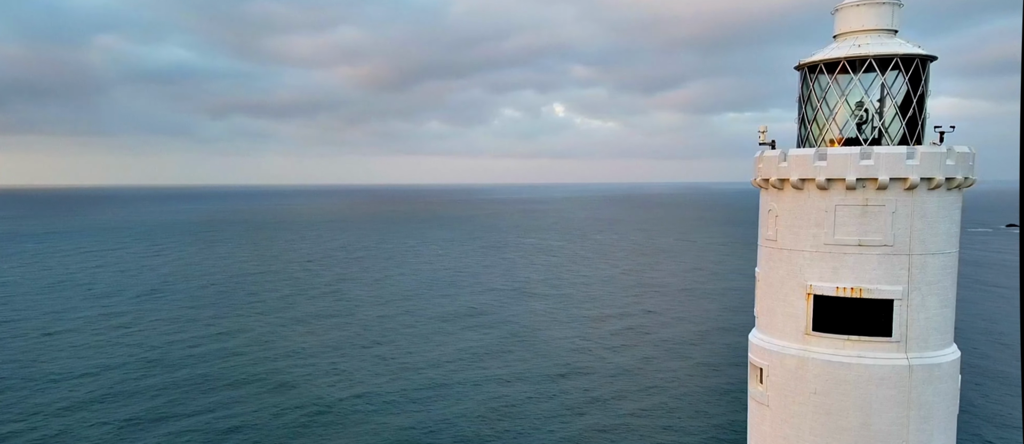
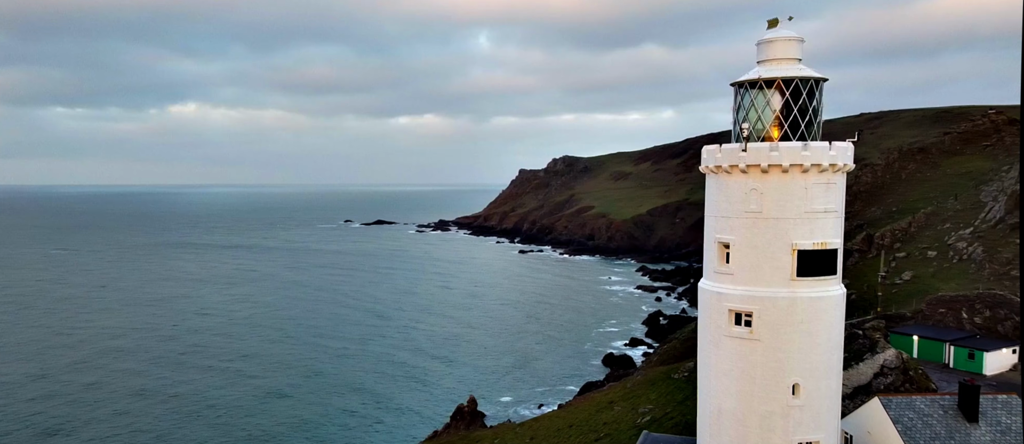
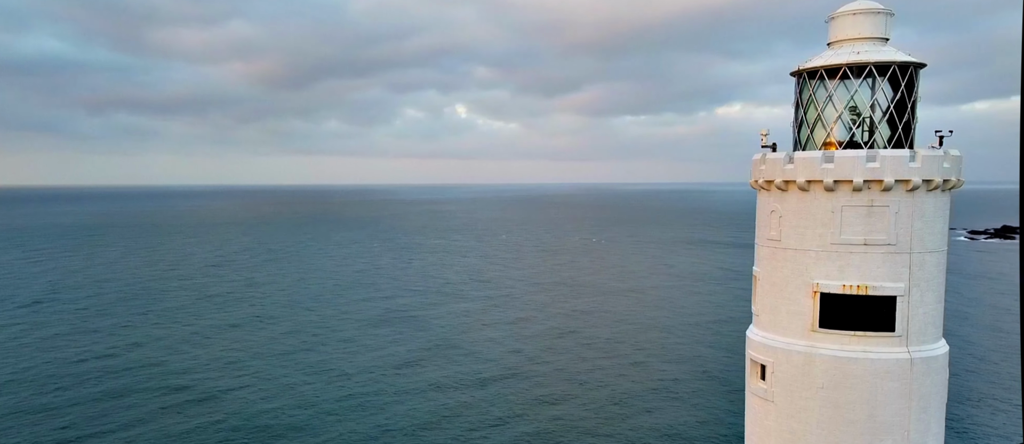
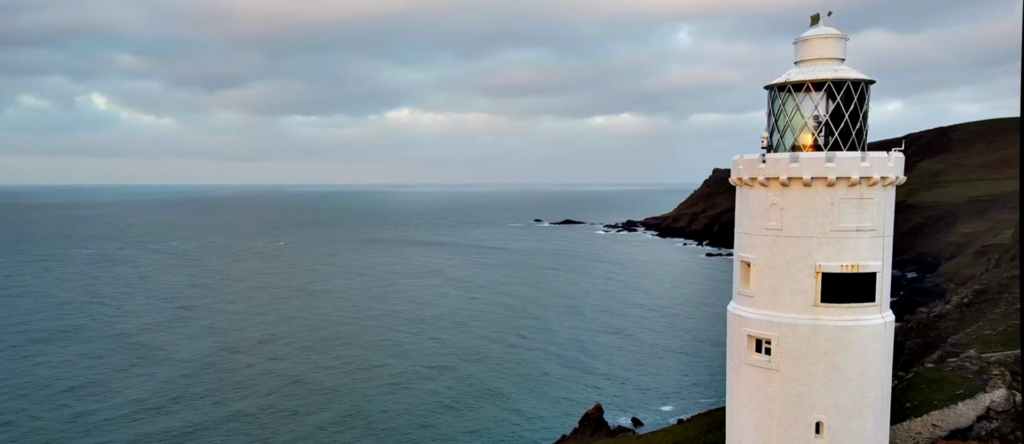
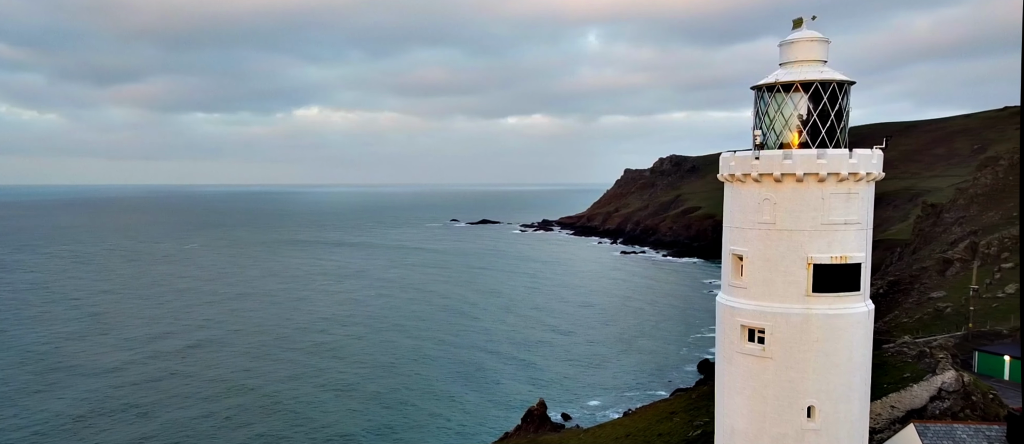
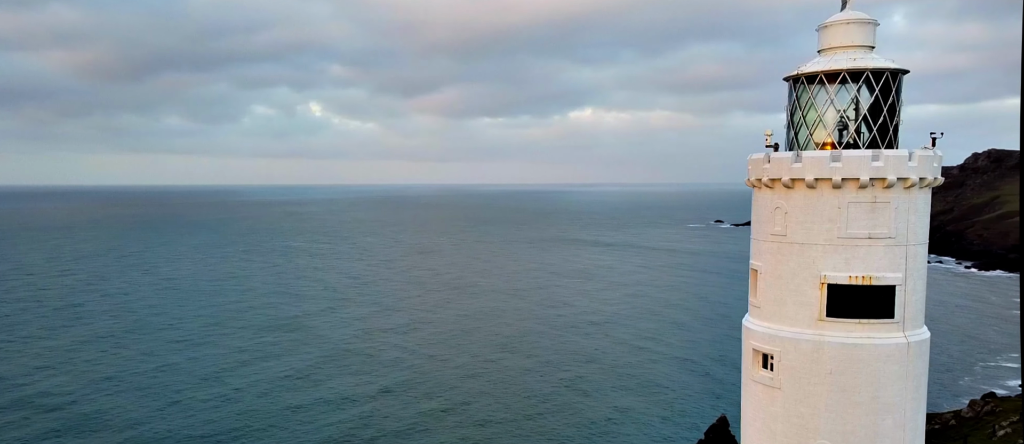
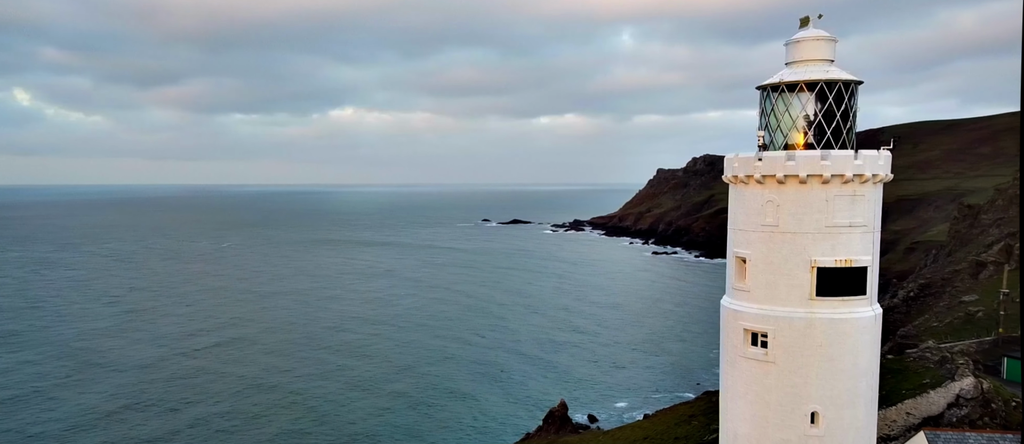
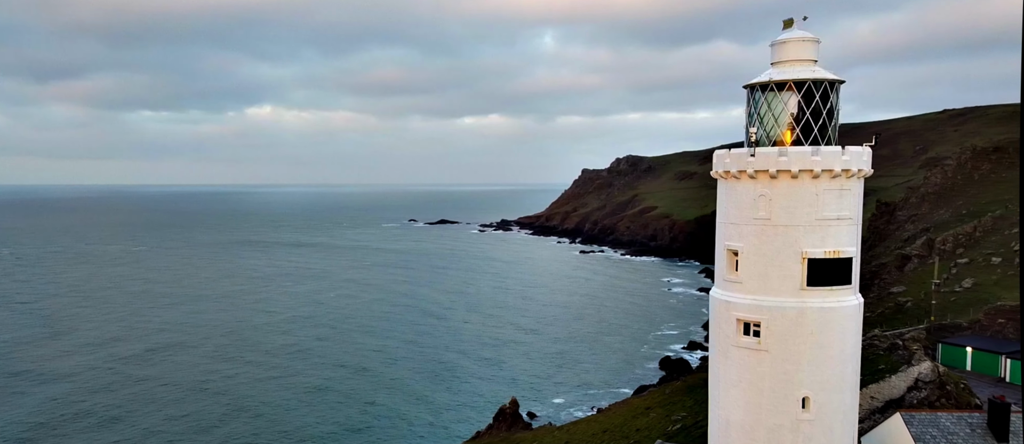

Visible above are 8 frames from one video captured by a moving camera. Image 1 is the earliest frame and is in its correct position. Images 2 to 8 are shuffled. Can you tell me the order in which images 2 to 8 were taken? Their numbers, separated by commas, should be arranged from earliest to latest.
3, 6, 4, 7, 5, 8, 2
